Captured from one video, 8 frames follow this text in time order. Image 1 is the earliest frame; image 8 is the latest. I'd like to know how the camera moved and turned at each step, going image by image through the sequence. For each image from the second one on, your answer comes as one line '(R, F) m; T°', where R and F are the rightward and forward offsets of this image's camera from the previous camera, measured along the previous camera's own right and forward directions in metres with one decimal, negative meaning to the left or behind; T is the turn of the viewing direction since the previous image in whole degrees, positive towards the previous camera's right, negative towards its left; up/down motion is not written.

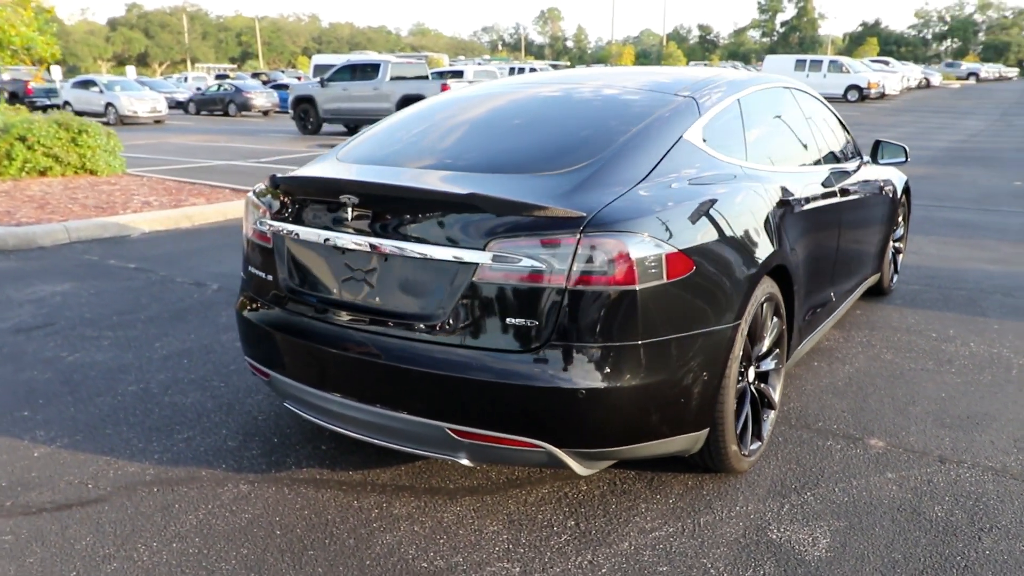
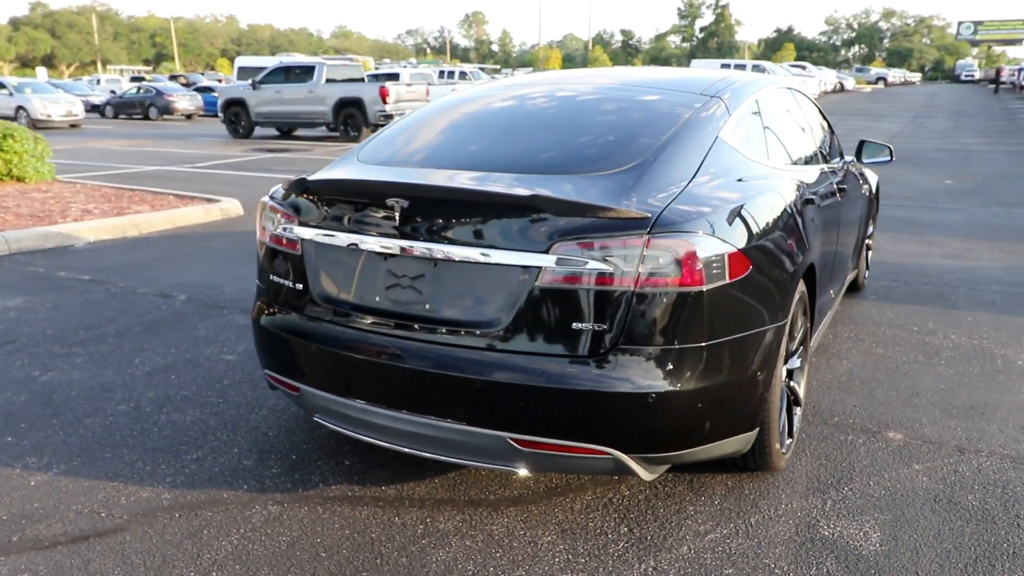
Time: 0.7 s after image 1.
(-0.4, +0.1) m; +5°
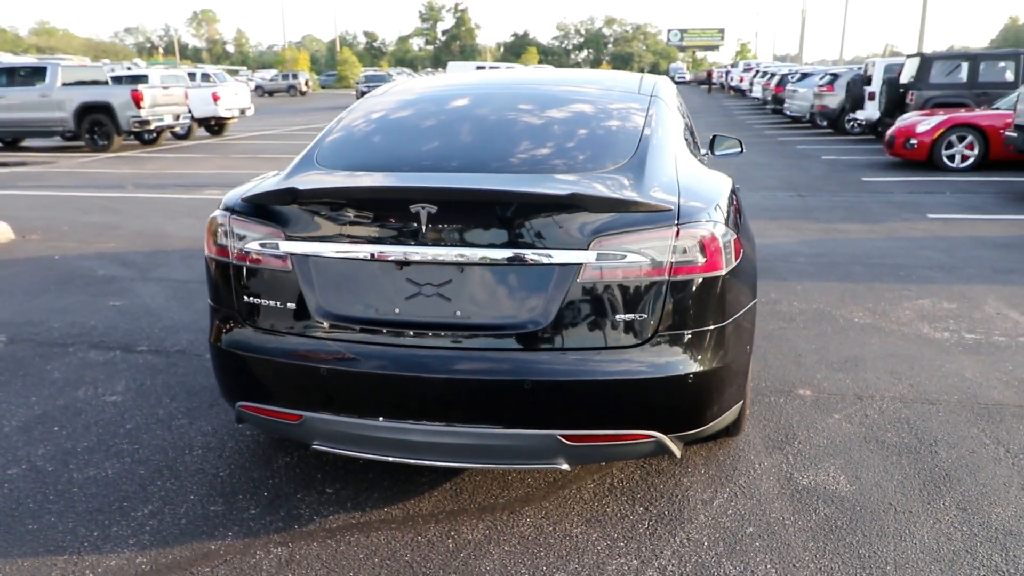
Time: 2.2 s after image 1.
(-0.9, +0.1) m; +17°
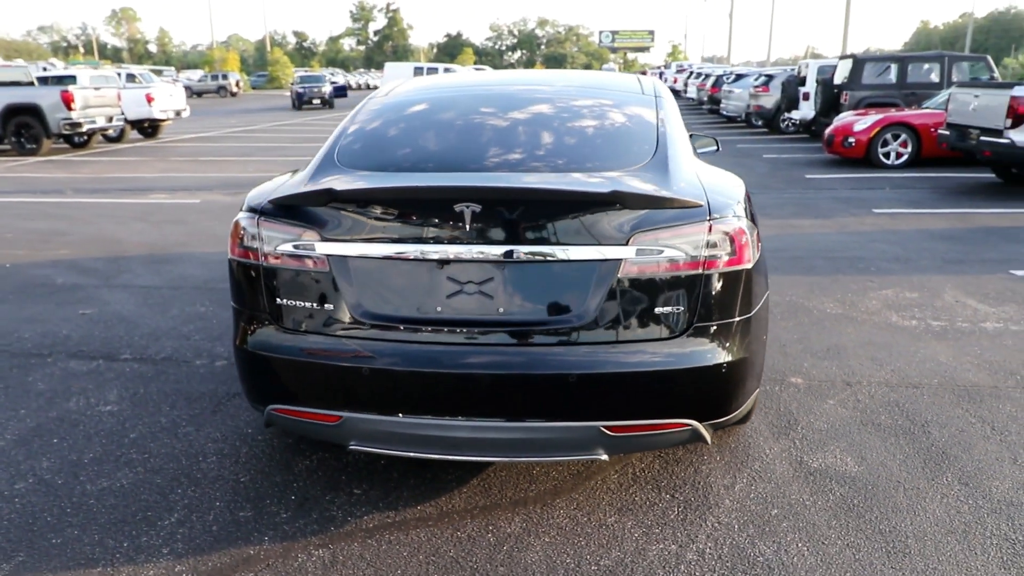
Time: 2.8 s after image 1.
(-0.4, 0.0) m; +5°
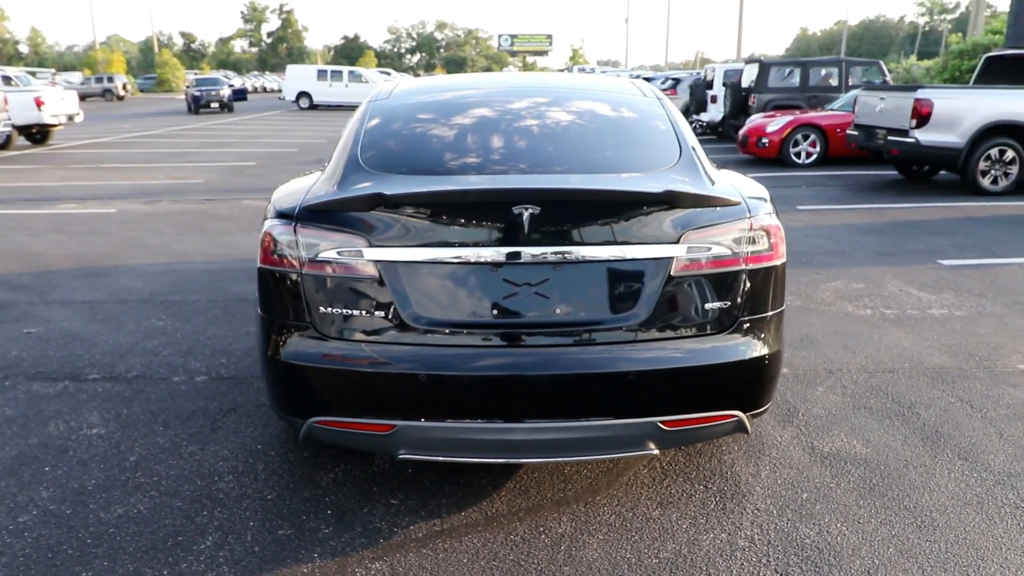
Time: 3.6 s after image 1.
(-0.5, 0.0) m; +7°
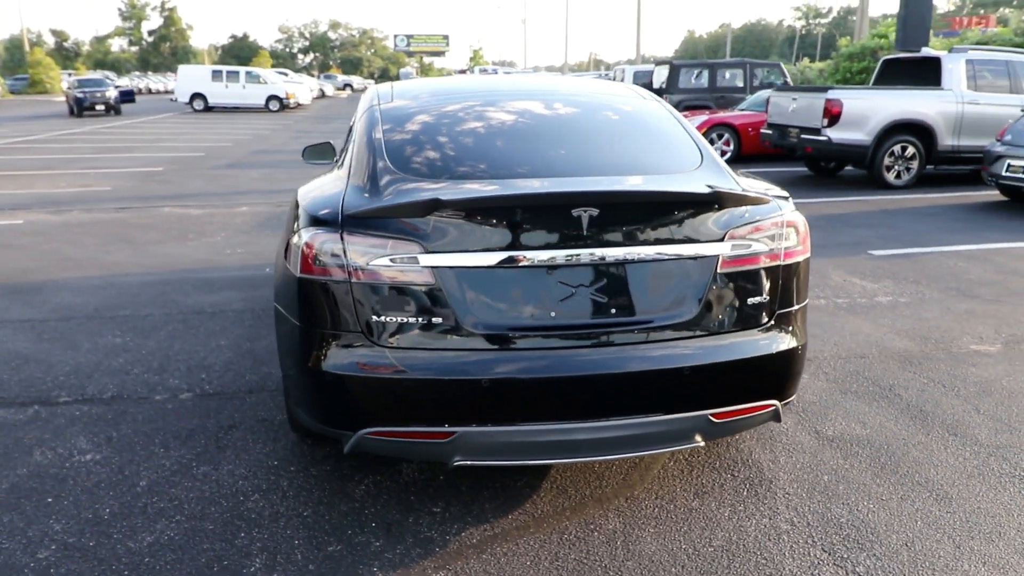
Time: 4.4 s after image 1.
(-0.6, 0.0) m; +7°
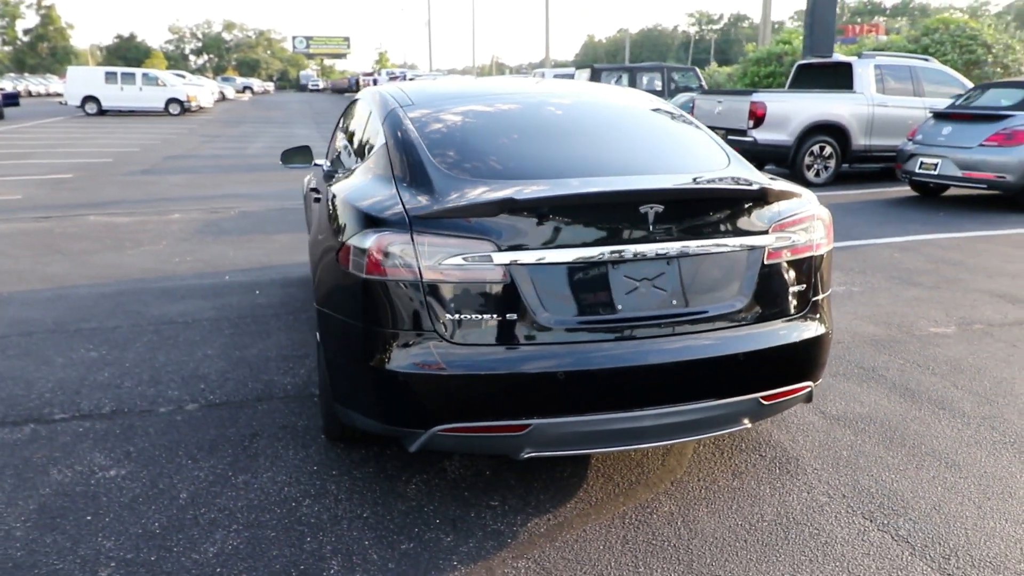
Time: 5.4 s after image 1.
(-0.6, -0.1) m; +7°
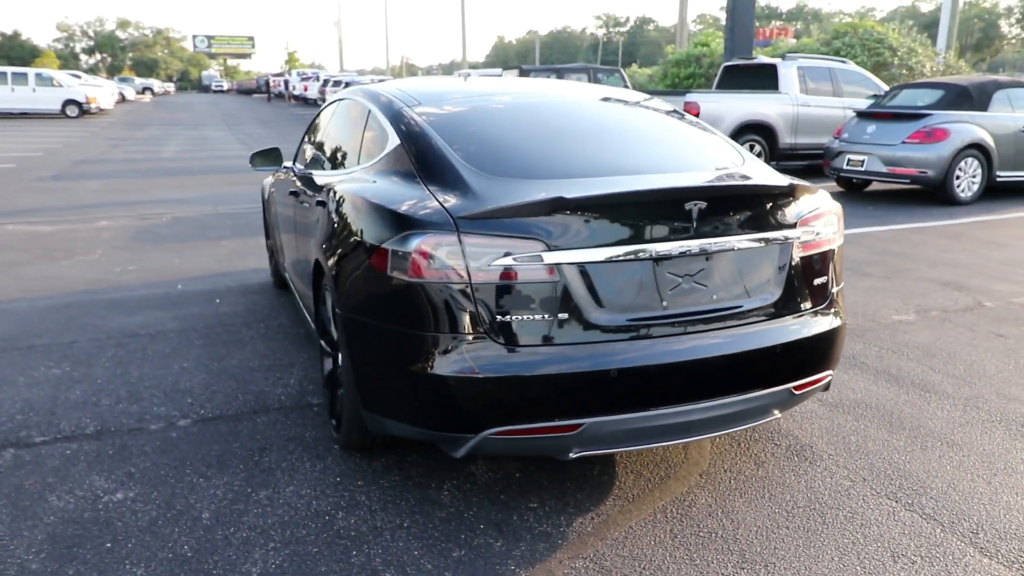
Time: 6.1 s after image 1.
(-0.5, 0.0) m; +6°
